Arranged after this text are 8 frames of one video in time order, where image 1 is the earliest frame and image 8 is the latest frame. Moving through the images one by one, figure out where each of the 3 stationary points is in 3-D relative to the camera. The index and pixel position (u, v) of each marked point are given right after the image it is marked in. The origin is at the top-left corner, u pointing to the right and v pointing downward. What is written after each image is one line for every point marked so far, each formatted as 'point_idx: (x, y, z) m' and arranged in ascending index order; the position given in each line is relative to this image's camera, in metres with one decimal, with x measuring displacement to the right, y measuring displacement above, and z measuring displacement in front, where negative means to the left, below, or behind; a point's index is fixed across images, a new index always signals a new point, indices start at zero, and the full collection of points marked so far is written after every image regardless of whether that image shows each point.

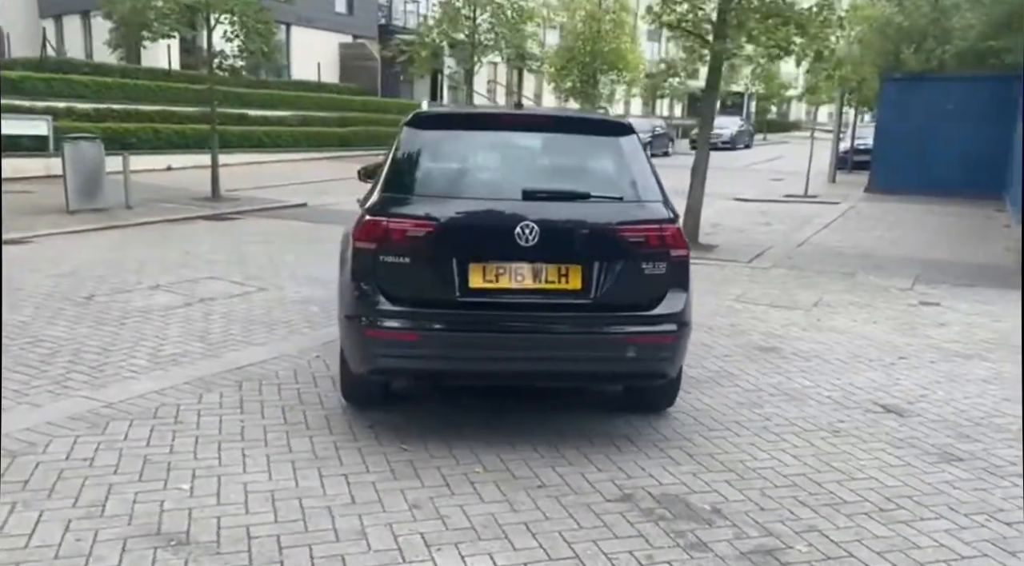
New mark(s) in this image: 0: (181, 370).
0: (-2.0, -0.5, +5.6) m
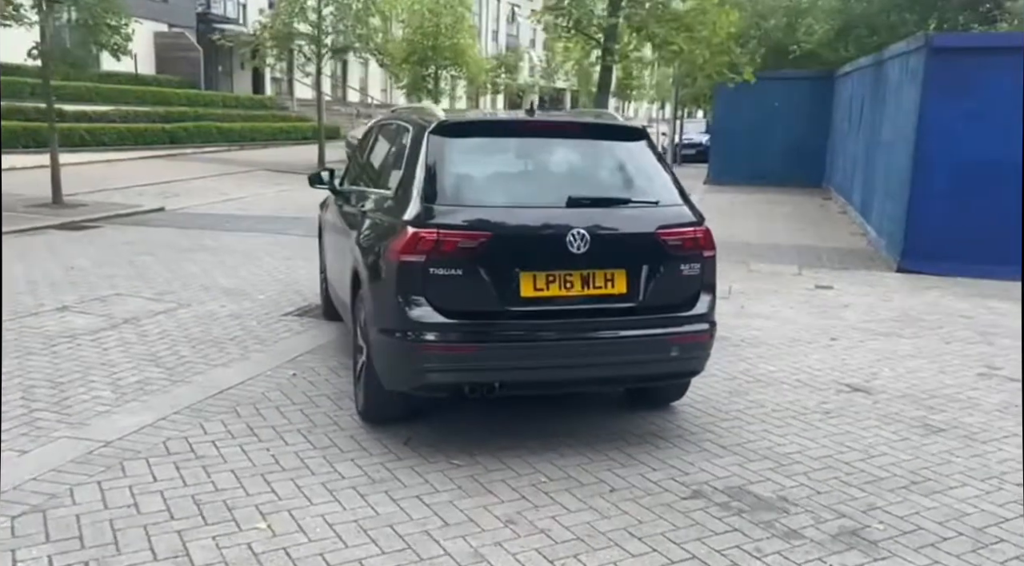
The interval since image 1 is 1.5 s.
0: (-2.0, -0.7, +5.2) m
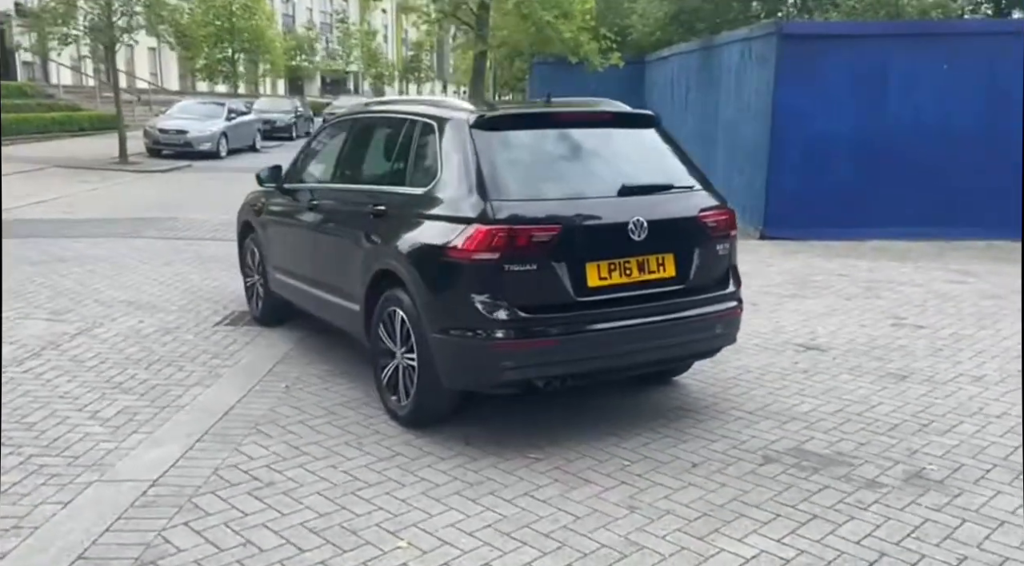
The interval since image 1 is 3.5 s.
0: (-1.8, -0.7, +4.7) m
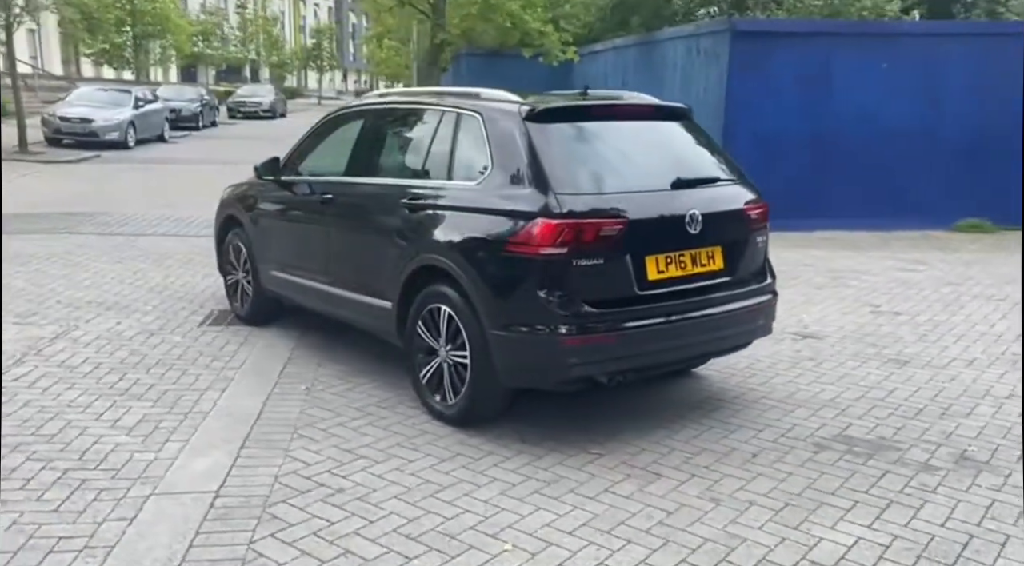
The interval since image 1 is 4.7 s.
0: (-1.5, -0.7, +4.5) m
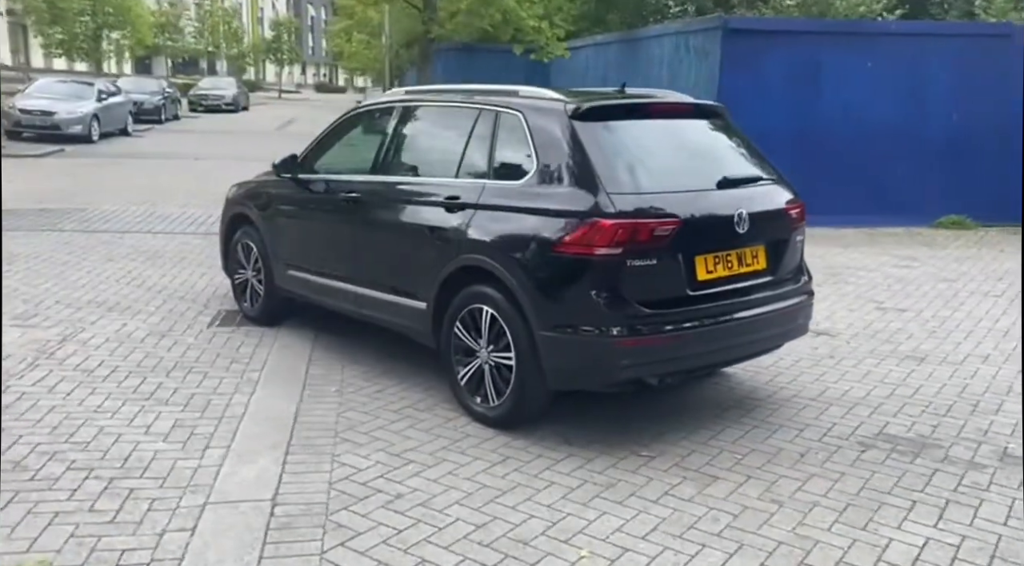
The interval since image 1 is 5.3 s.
0: (-1.3, -0.8, +4.4) m
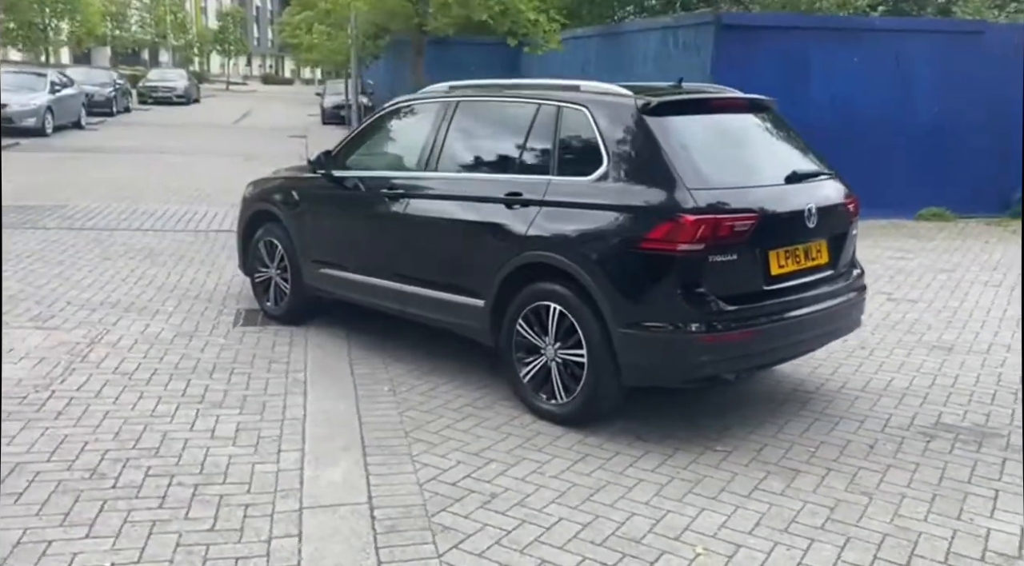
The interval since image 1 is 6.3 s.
0: (-0.9, -0.7, +4.3) m
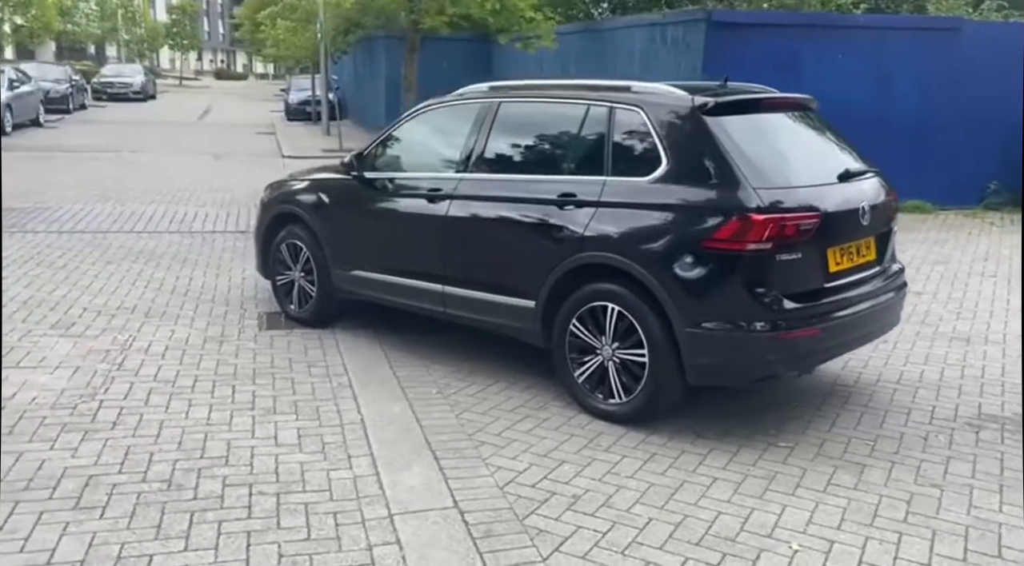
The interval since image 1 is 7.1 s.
0: (-0.6, -0.8, +4.2) m
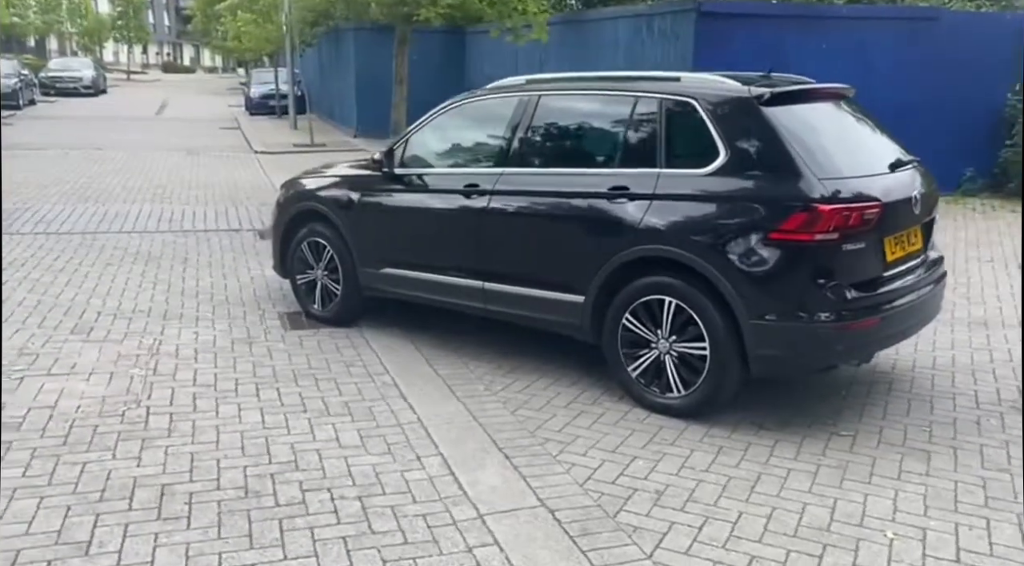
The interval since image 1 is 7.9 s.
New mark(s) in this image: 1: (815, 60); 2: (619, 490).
0: (-0.3, -0.8, +4.2) m
1: (+3.9, +2.9, +11.9) m
2: (+0.4, -0.9, +3.8) m
